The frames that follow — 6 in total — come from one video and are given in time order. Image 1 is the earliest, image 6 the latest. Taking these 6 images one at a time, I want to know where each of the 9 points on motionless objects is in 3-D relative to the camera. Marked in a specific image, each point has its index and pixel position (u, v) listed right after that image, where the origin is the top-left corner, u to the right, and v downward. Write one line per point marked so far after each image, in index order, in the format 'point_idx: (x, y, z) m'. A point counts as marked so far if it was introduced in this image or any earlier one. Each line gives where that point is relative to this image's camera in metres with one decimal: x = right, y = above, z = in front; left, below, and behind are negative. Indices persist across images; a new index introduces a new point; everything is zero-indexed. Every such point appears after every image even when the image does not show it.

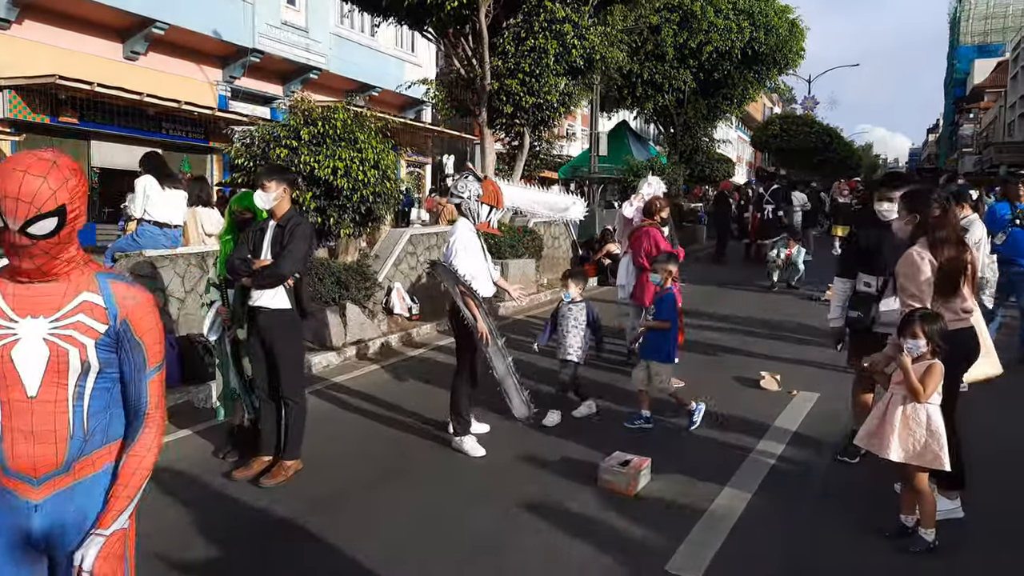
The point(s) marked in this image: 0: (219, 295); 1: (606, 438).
0: (-2.0, 0.0, +5.0) m
1: (+0.7, -1.1, +5.4) m
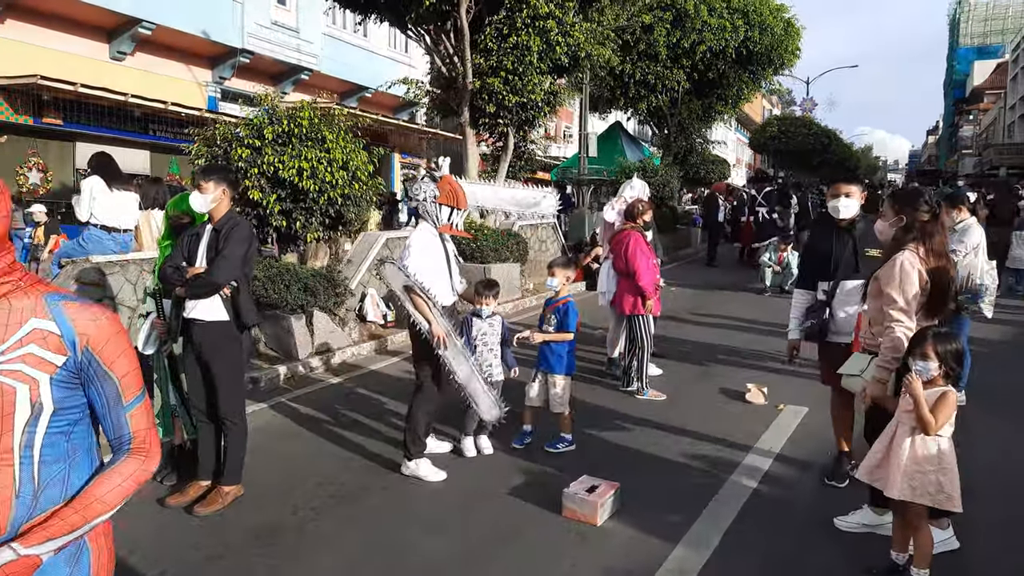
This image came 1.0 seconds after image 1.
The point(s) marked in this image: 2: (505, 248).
0: (-2.2, -0.1, +4.6) m
1: (+0.4, -1.2, +5.1) m
2: (-0.1, +0.6, +11.1) m
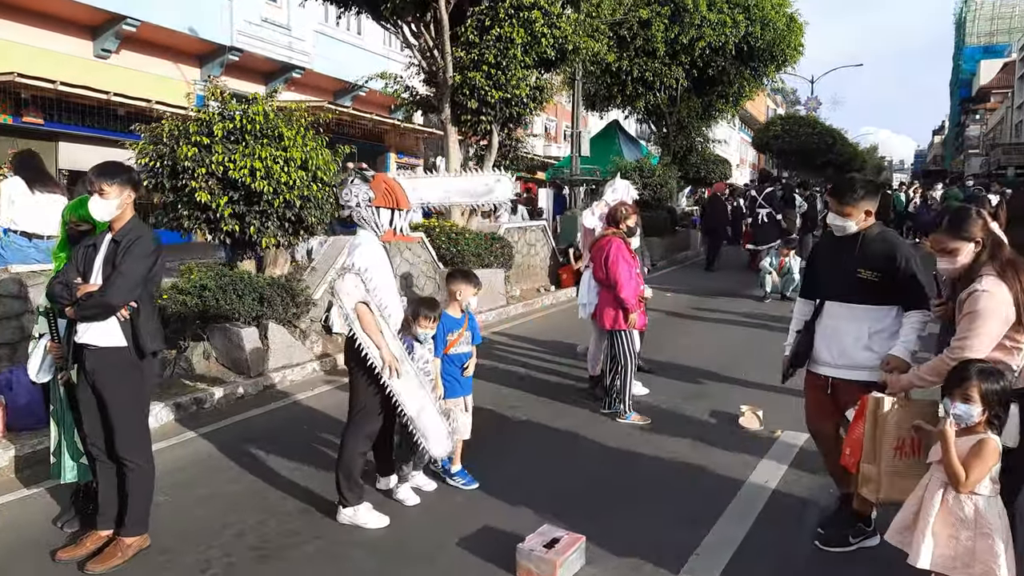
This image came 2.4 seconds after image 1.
0: (-2.5, -0.2, +4.0) m
1: (+0.2, -1.3, +4.4) m
2: (-0.3, +0.5, +10.4) m
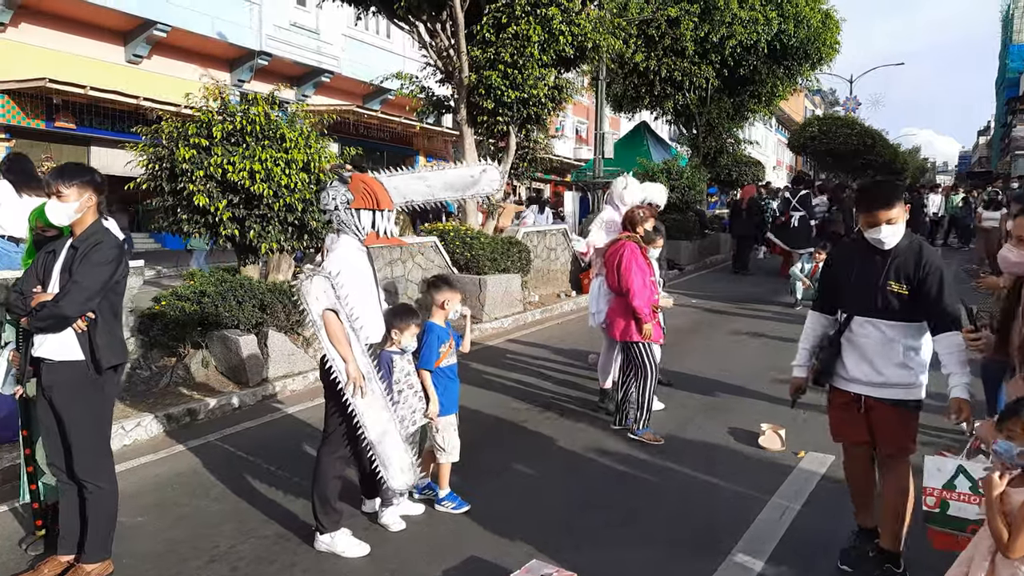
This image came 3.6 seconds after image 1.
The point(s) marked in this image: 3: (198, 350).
0: (-2.5, -0.2, +3.8) m
1: (+0.2, -1.3, +4.1) m
2: (-0.1, +0.4, +10.1) m
3: (-2.7, -0.5, +6.6) m
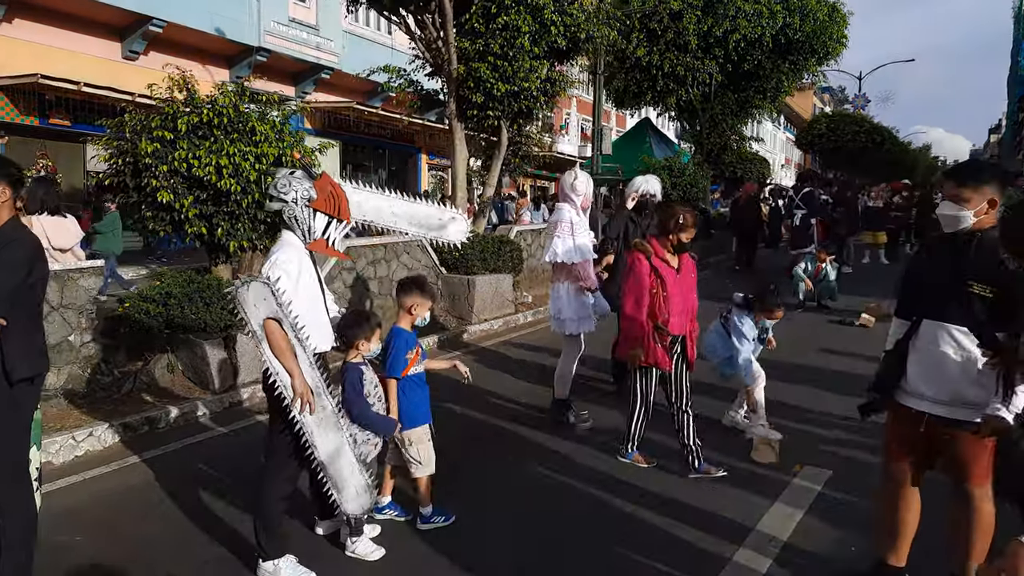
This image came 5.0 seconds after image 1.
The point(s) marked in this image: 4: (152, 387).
0: (-2.7, -0.3, +3.5) m
1: (0.0, -1.3, +3.8) m
2: (-0.2, +0.4, +9.8) m
3: (-2.9, -0.6, +6.2) m
4: (-2.9, -0.8, +6.1) m
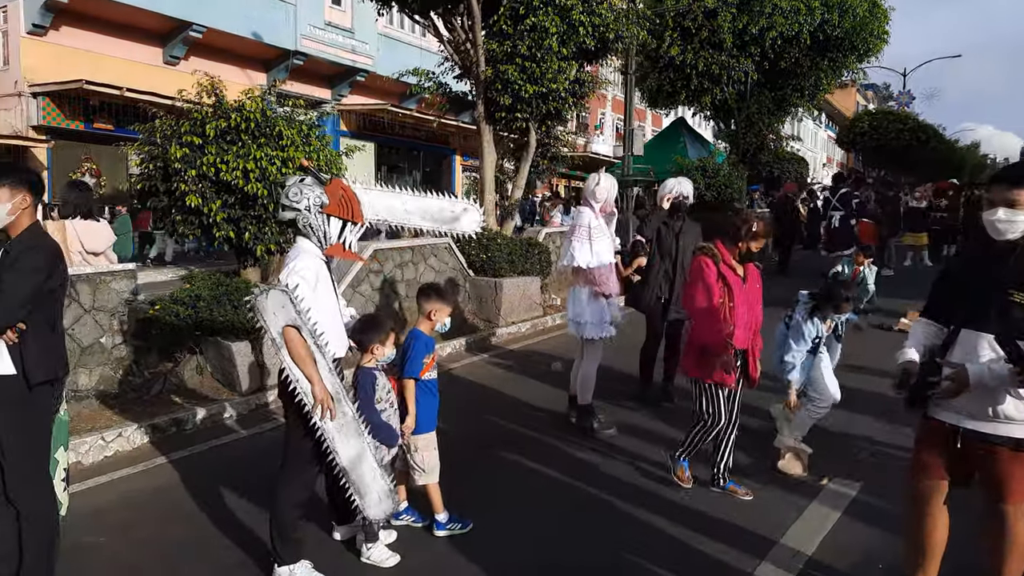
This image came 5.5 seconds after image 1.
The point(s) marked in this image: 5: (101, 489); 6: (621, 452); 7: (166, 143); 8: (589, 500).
0: (-2.6, -0.3, +3.5) m
1: (0.0, -1.4, +3.7) m
2: (+0.2, +0.4, +9.8) m
3: (-2.7, -0.6, +6.3) m
4: (-2.7, -0.8, +6.2) m
5: (-2.5, -1.2, +4.6) m
6: (+0.8, -1.2, +5.3) m
7: (-2.9, +1.2, +6.3) m
8: (+0.5, -1.3, +4.5) m
